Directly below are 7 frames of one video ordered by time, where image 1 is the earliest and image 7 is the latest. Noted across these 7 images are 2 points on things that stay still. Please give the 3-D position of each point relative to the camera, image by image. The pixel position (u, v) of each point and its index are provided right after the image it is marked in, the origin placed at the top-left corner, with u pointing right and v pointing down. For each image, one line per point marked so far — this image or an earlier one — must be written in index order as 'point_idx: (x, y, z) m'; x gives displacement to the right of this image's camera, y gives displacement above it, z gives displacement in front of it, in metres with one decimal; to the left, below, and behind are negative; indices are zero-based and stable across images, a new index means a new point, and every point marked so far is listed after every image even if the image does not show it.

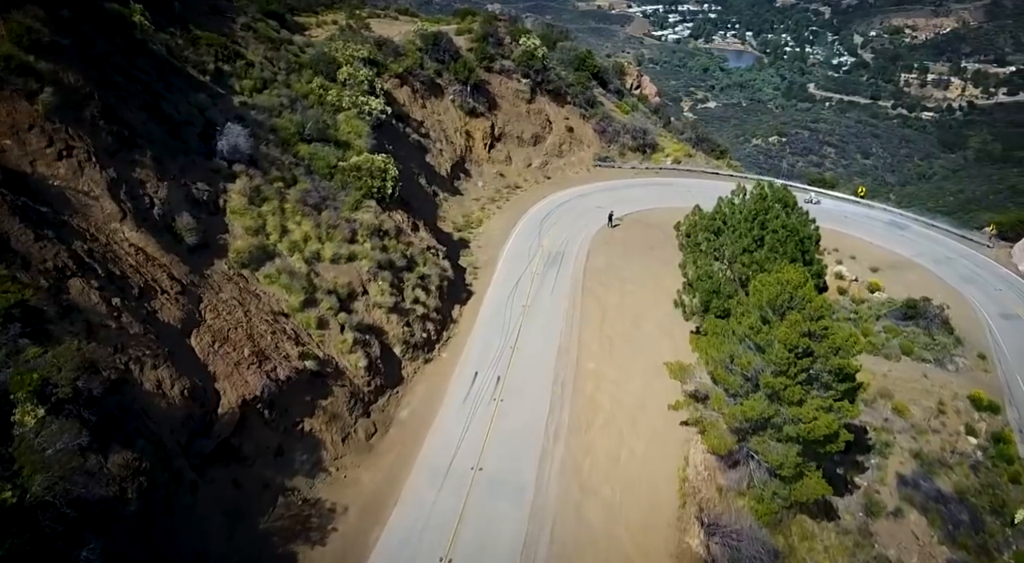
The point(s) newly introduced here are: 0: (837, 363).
0: (+9.7, -2.4, +18.3) m
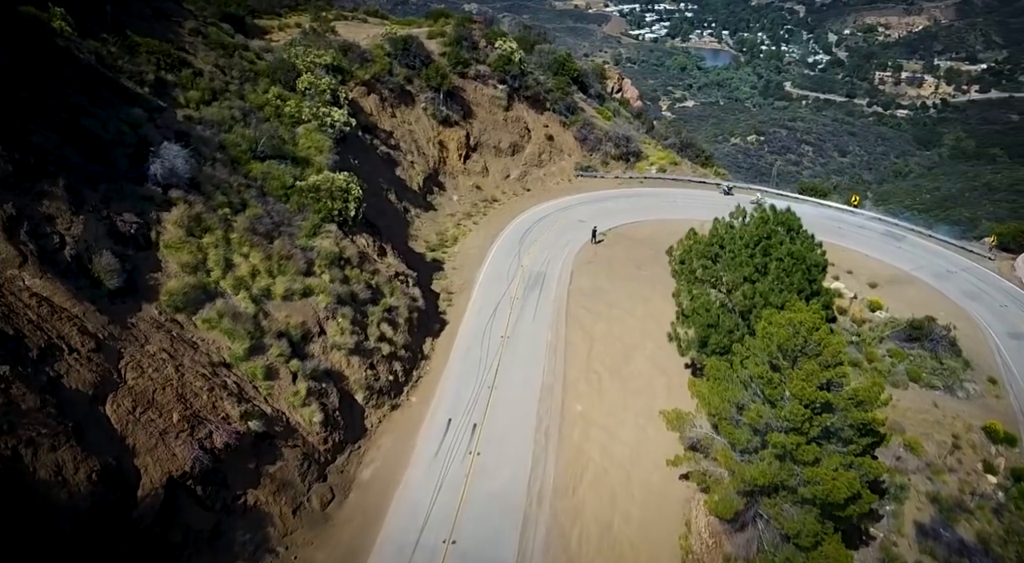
0: (+9.0, -3.5, +16.0) m
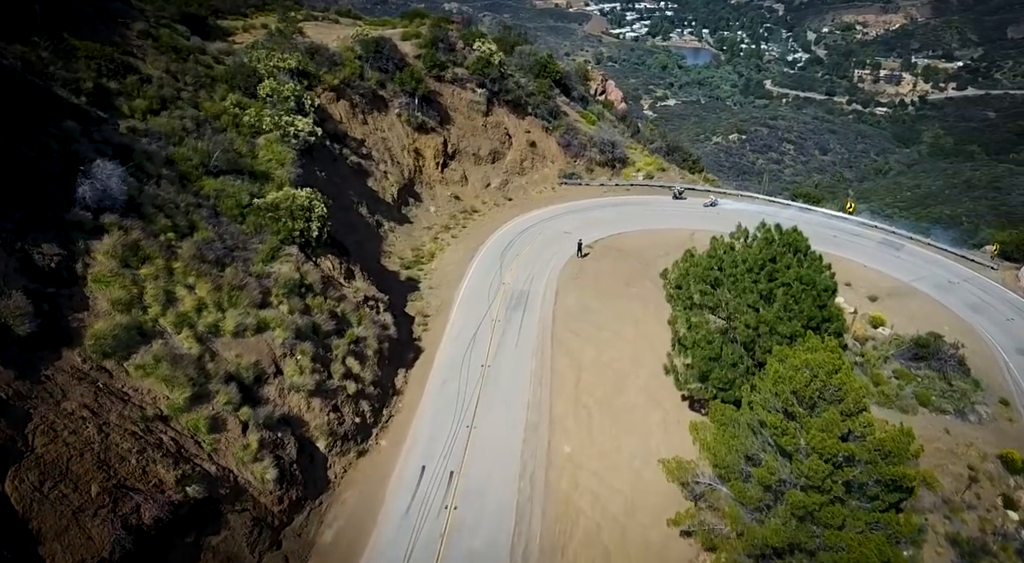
0: (+8.5, -4.4, +14.0) m
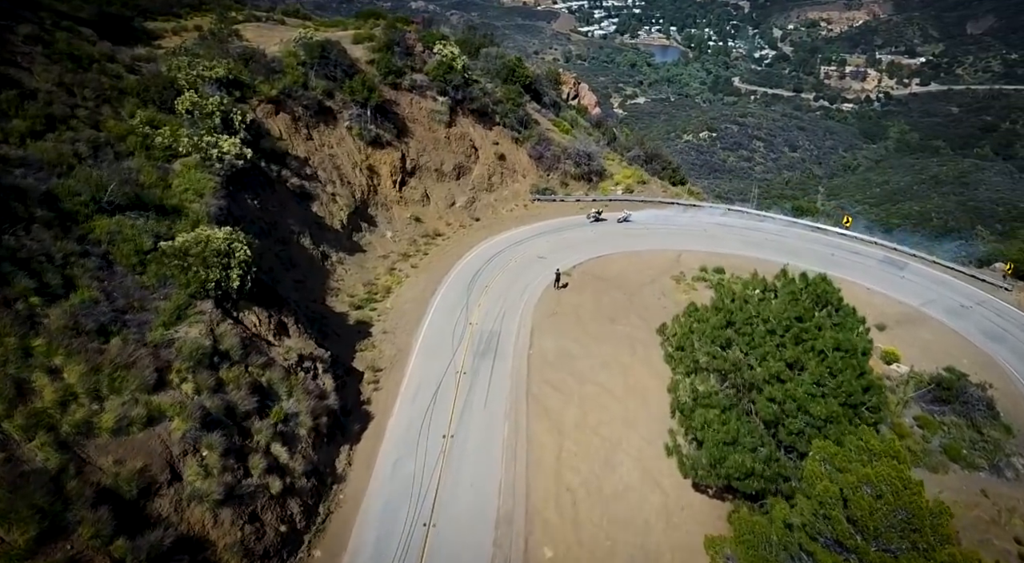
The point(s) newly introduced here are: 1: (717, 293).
0: (+7.9, -5.9, +10.3) m
1: (+6.1, -0.3, +18.5) m
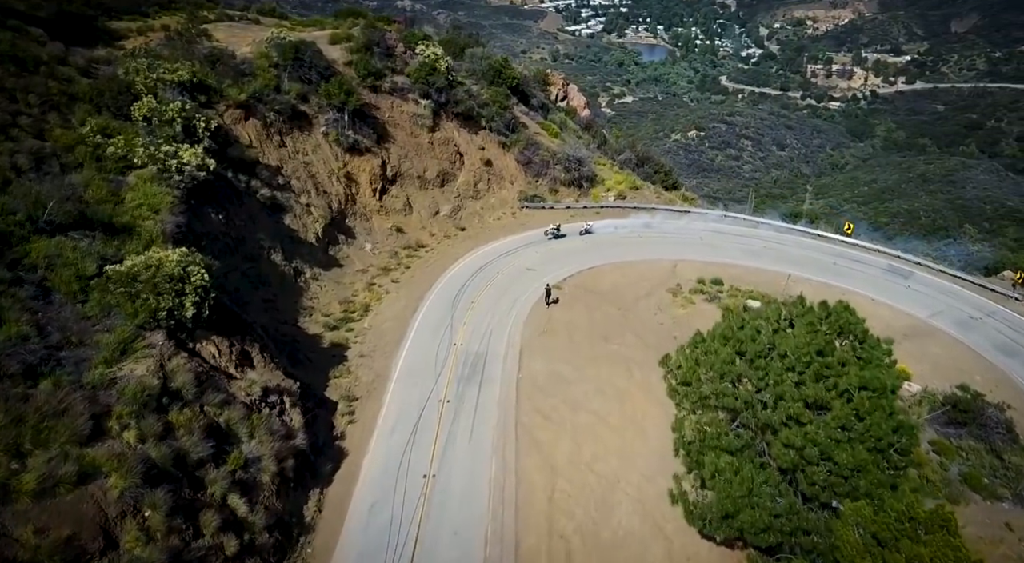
0: (+7.7, -6.6, +8.6) m
1: (+5.8, -1.0, +16.8) m
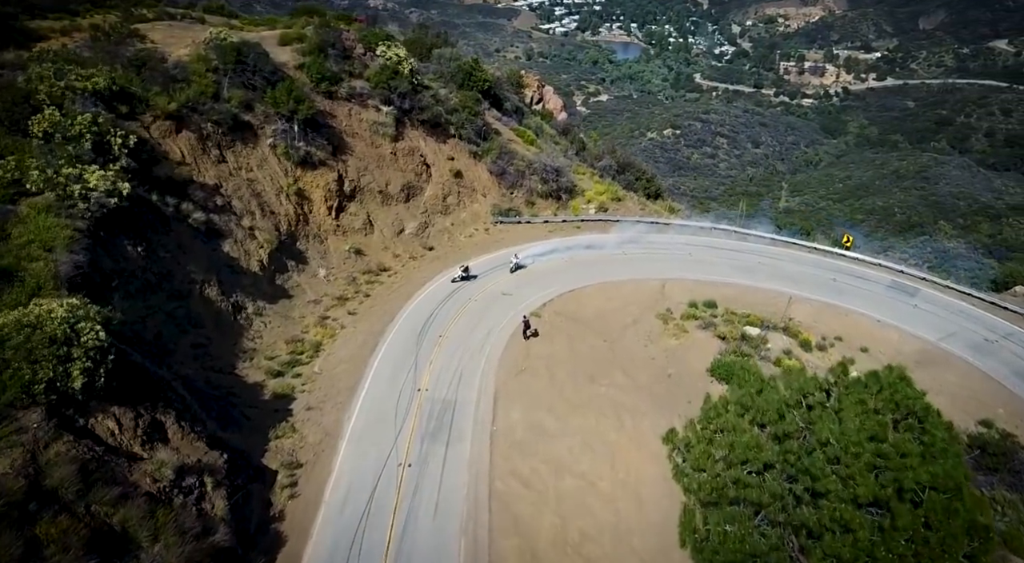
0: (+7.4, -7.8, +5.7) m
1: (+5.0, -2.2, +13.7) m
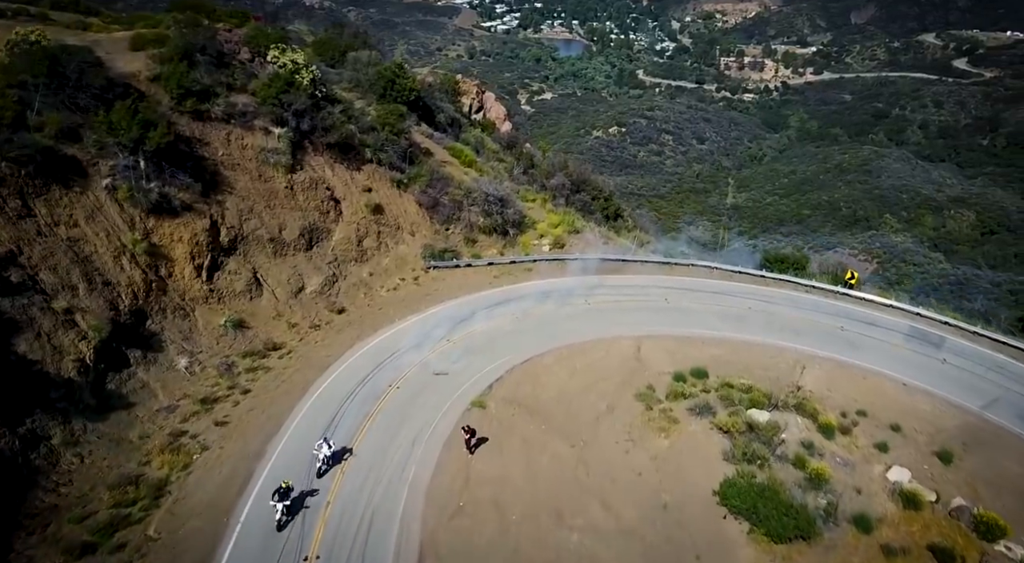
0: (+7.1, -10.2, -0.6) m
1: (+3.9, -4.7, +7.2) m
